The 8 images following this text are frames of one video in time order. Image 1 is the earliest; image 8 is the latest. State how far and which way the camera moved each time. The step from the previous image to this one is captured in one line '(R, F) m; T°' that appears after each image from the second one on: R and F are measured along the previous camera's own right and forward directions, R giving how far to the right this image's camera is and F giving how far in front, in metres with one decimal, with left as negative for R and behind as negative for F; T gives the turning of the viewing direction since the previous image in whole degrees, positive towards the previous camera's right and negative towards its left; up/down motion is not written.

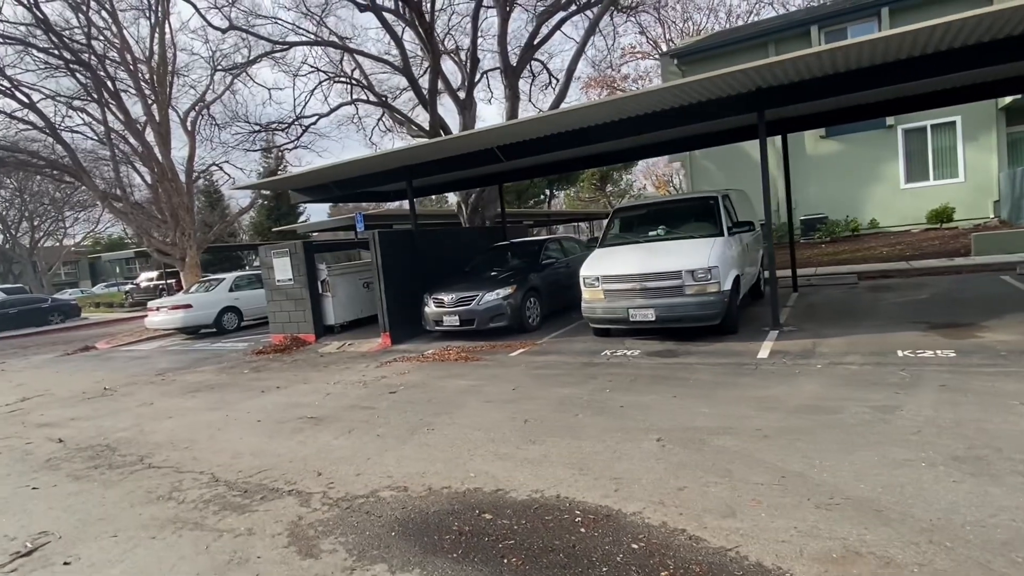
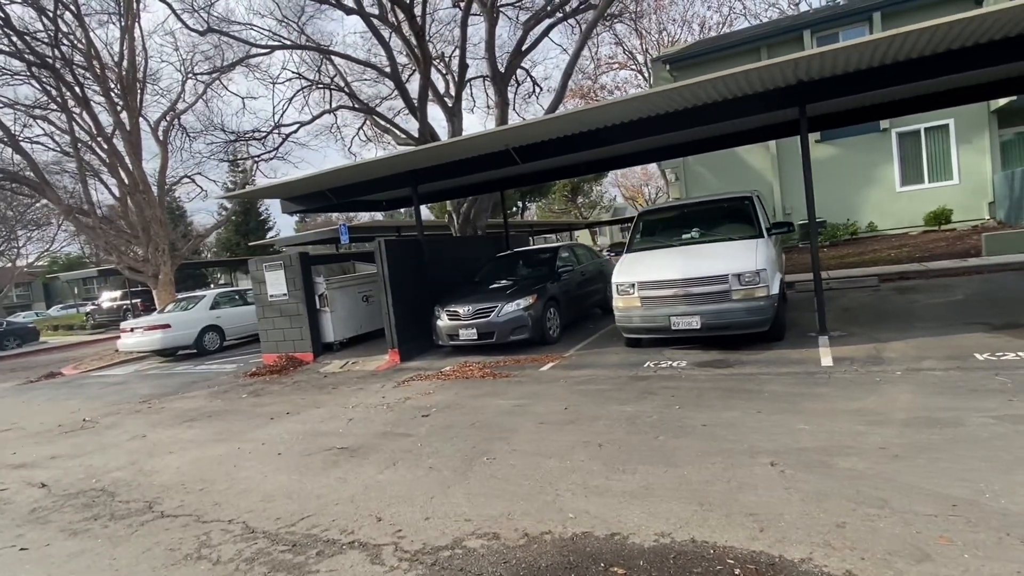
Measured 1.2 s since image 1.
(-0.9, +0.7) m; +3°
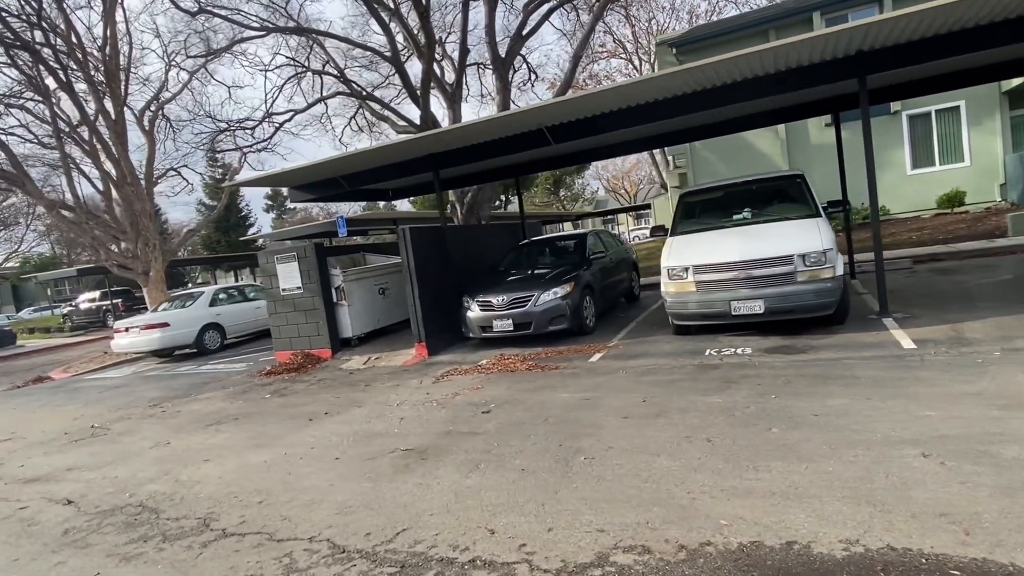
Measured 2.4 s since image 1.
(-0.9, +0.5) m; +2°
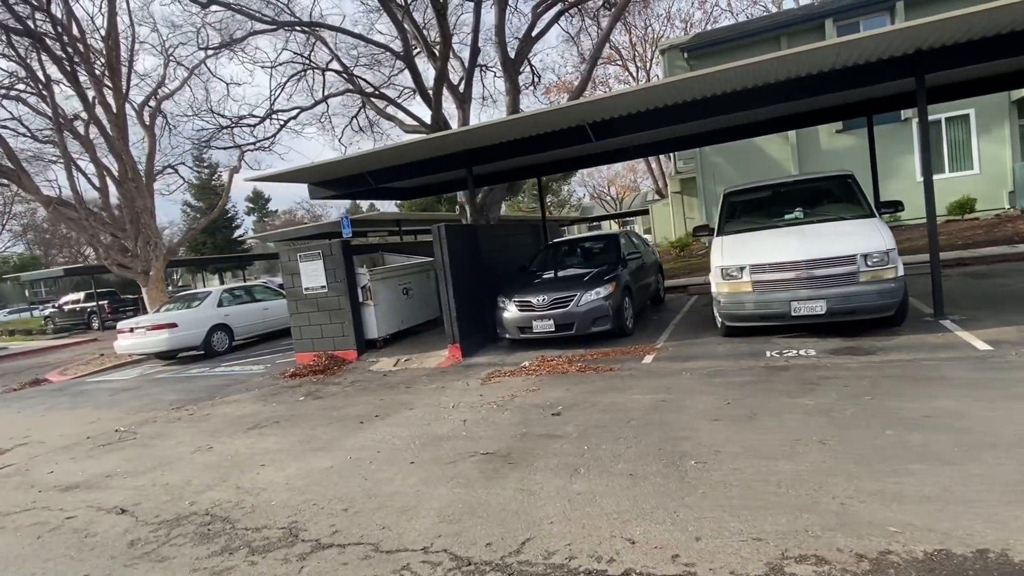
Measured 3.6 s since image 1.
(-0.9, +0.3) m; +2°
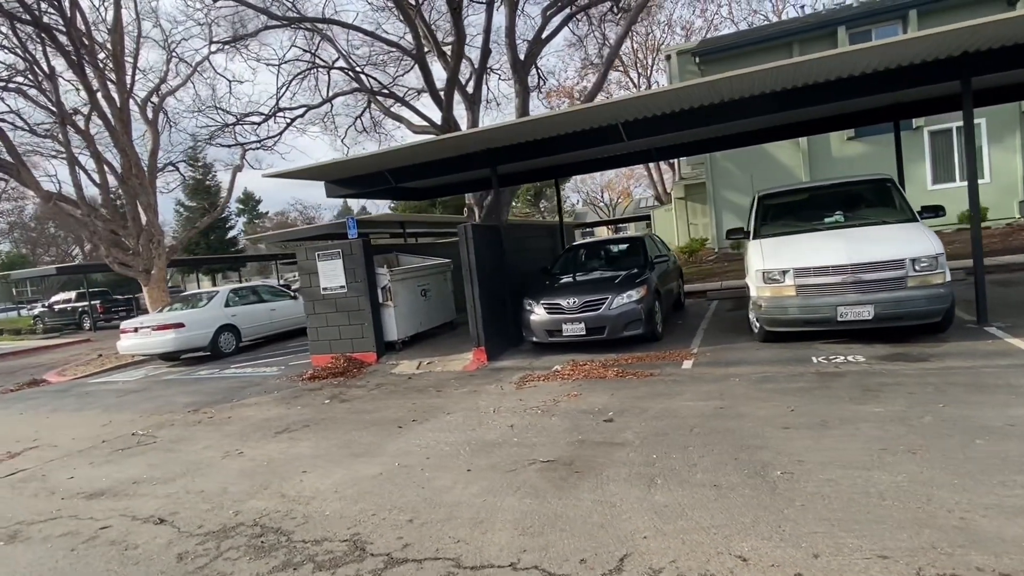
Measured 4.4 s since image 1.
(-0.6, +0.2) m; +1°
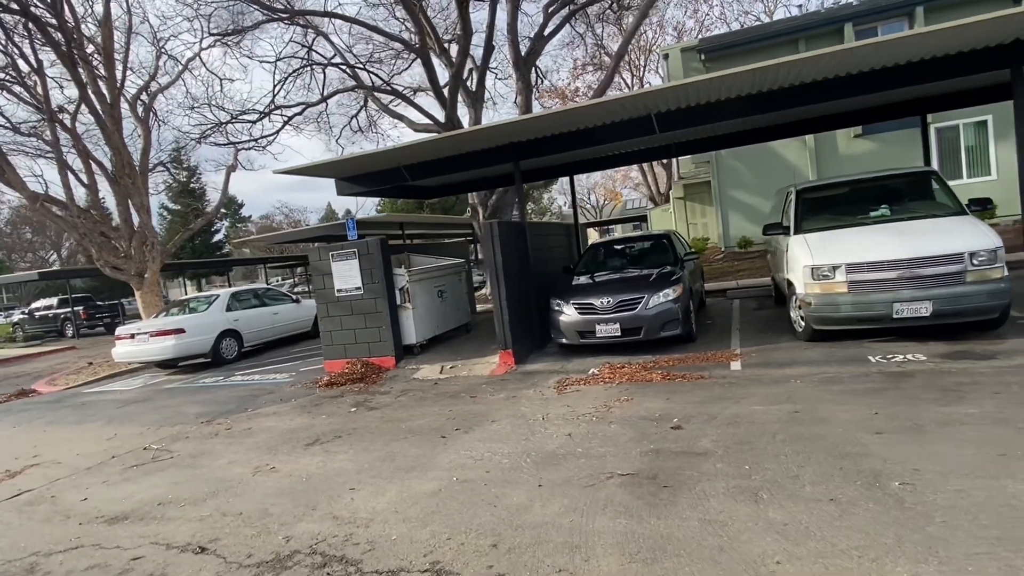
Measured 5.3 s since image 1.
(-0.7, +0.4) m; +2°
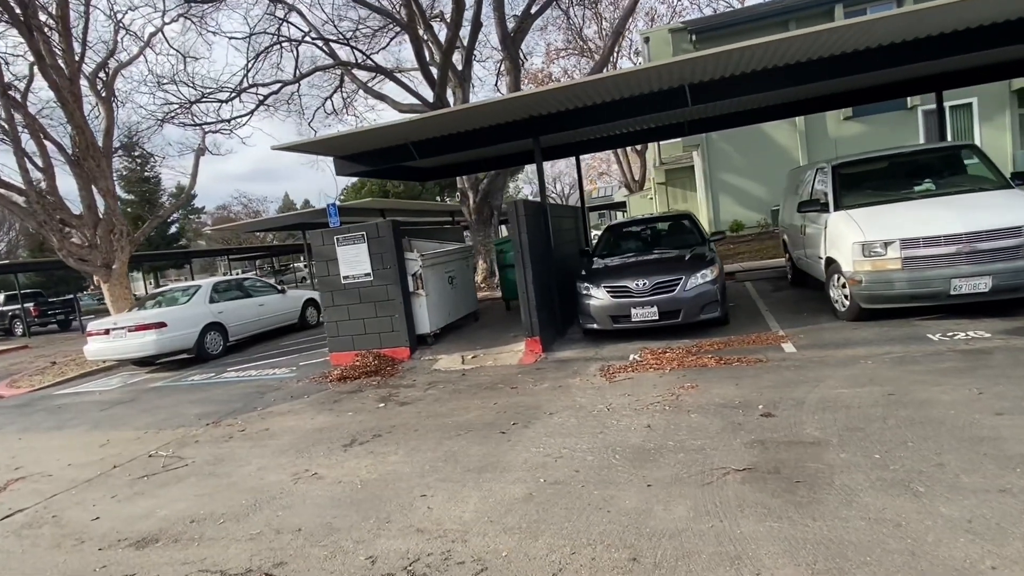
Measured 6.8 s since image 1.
(-0.9, +0.6) m; +4°
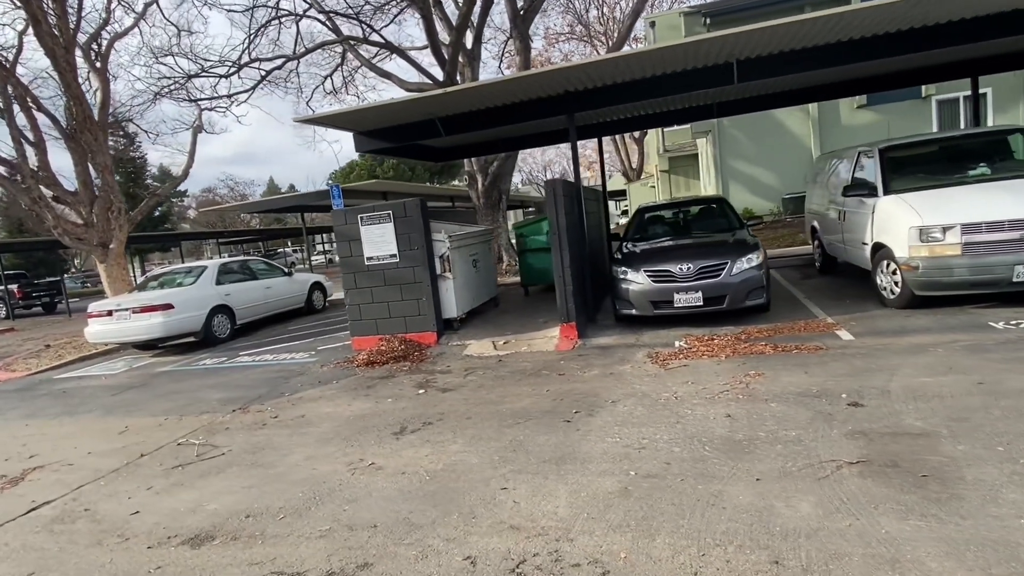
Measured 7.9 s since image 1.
(-0.7, +0.3) m; +1°
